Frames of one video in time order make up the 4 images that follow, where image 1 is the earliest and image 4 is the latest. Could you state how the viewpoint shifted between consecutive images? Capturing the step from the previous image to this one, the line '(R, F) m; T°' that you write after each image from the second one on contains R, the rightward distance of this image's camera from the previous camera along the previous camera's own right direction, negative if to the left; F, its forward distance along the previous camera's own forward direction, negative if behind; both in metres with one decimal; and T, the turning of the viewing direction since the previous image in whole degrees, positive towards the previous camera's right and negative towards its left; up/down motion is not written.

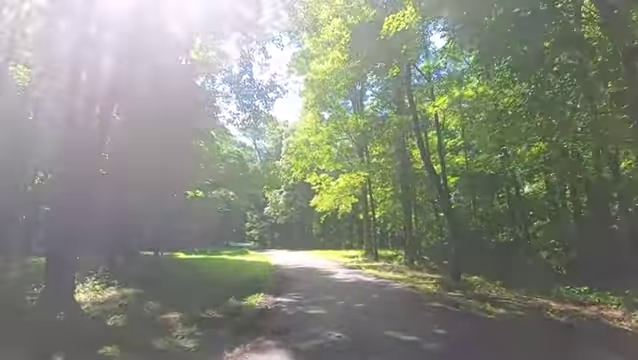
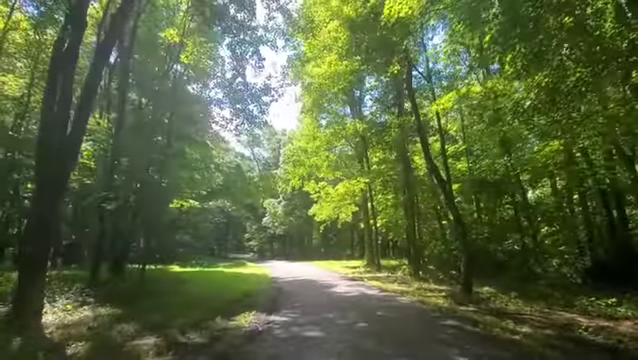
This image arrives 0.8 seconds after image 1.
(+0.1, +1.0) m; 0°
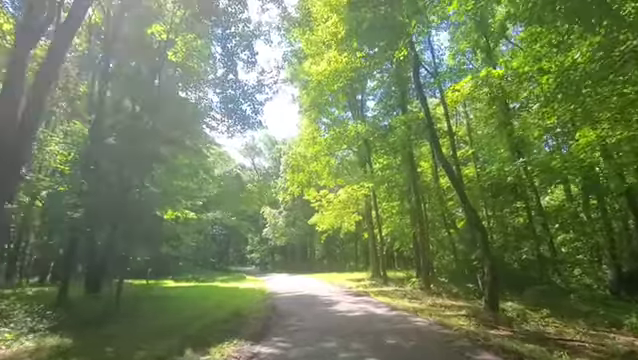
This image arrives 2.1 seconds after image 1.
(+0.1, +1.6) m; 0°
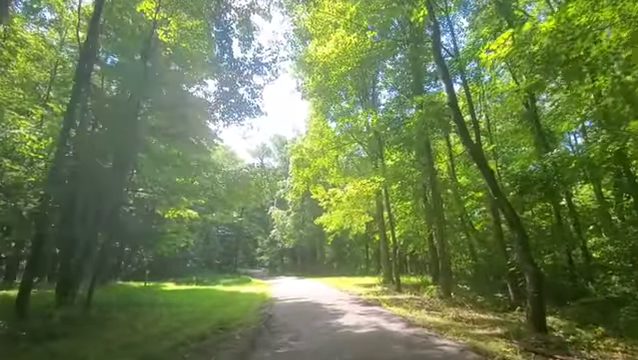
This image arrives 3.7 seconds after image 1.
(+0.2, +1.9) m; -1°
